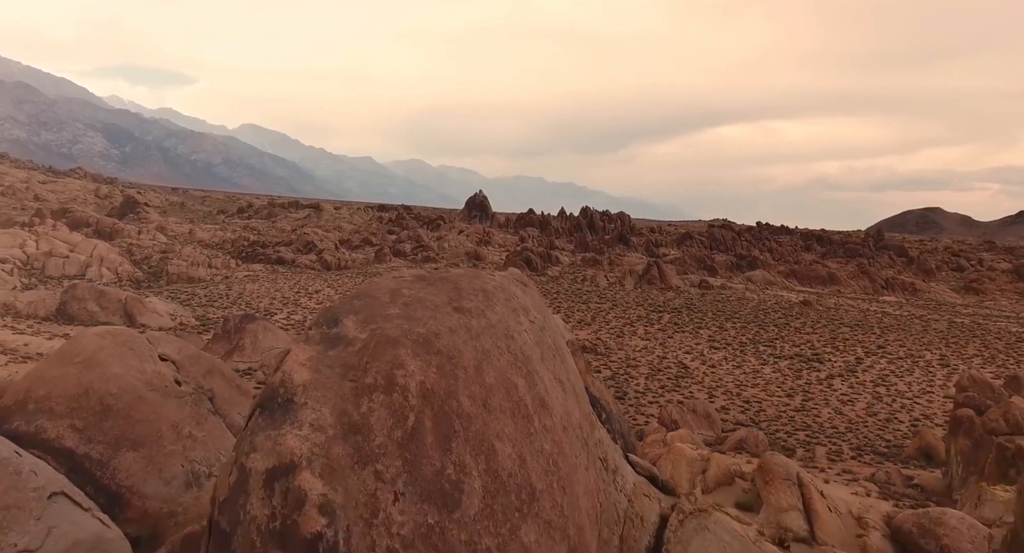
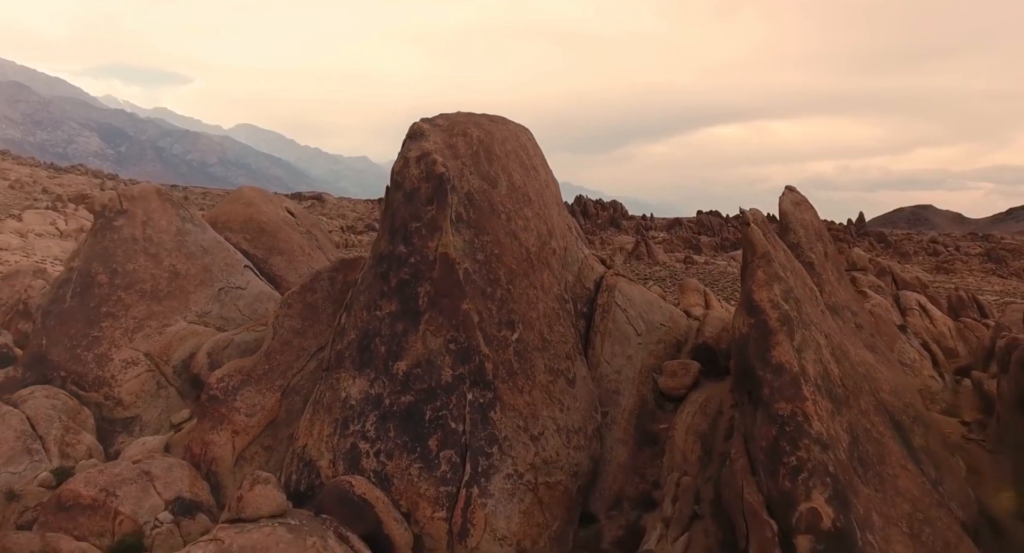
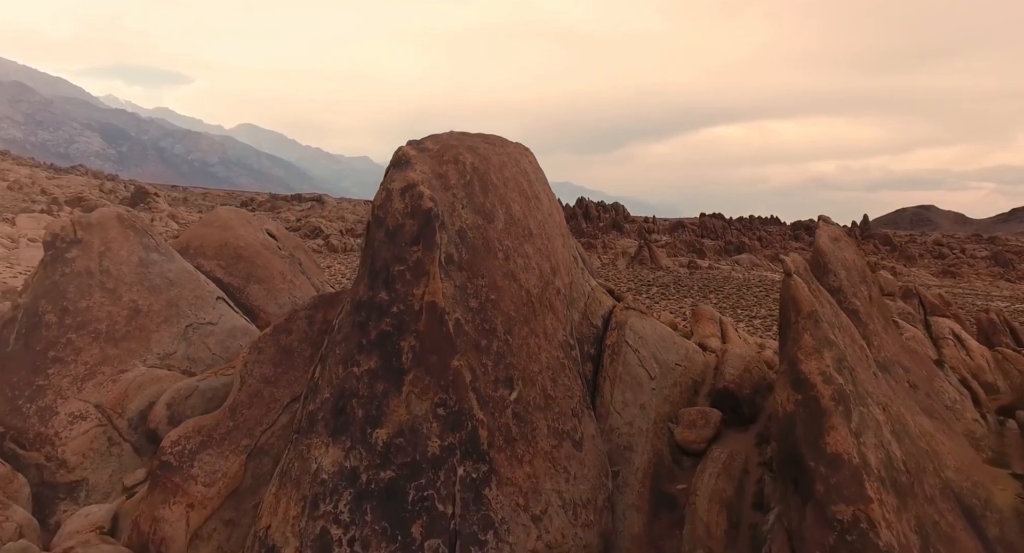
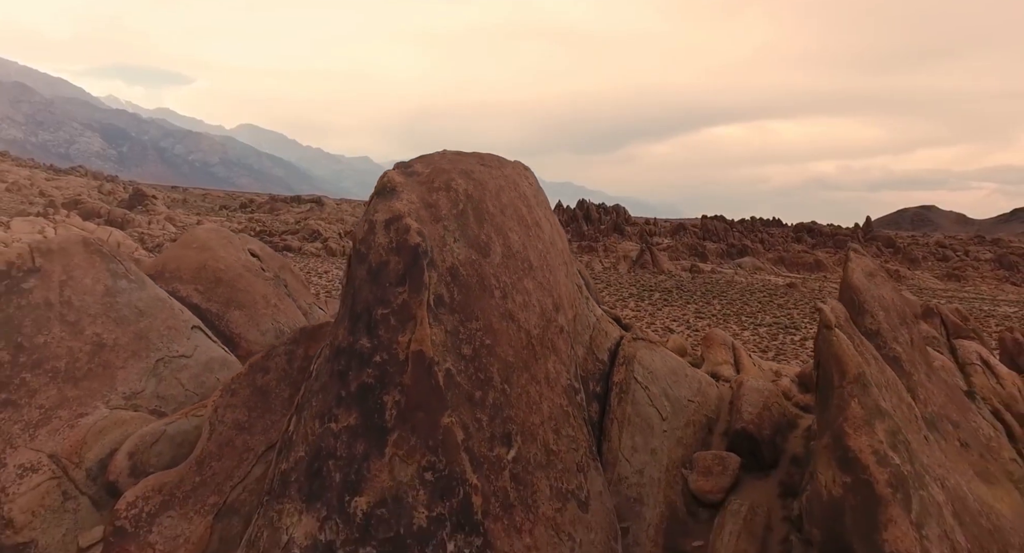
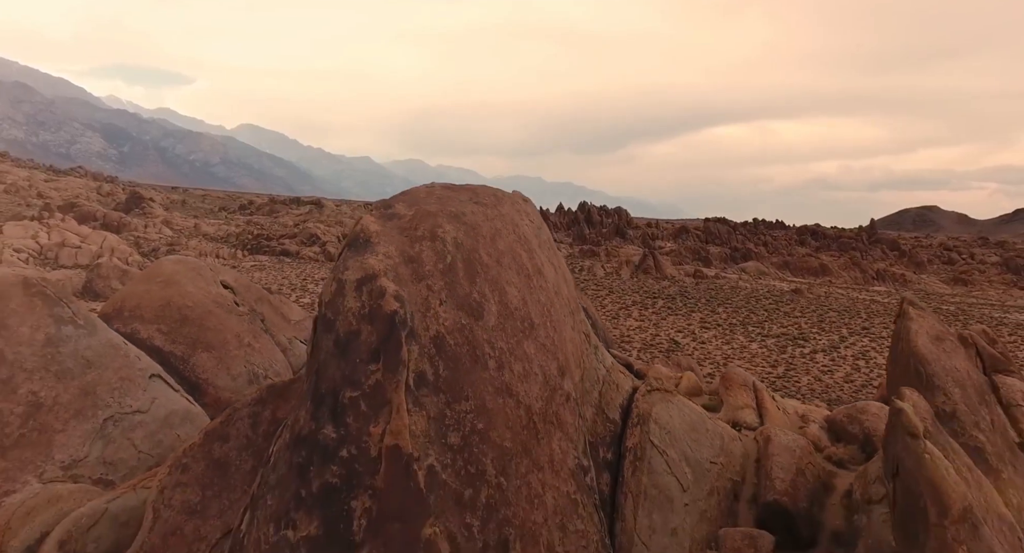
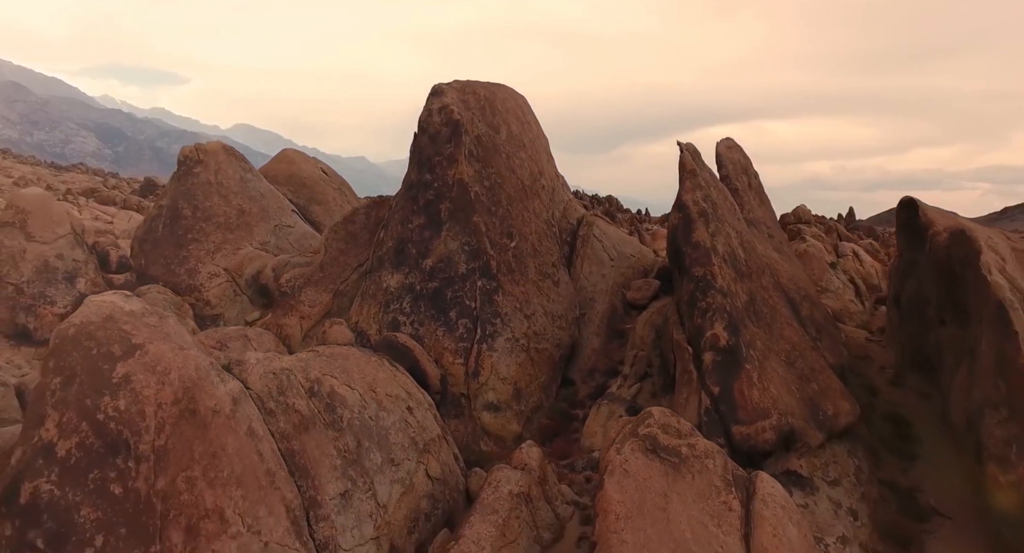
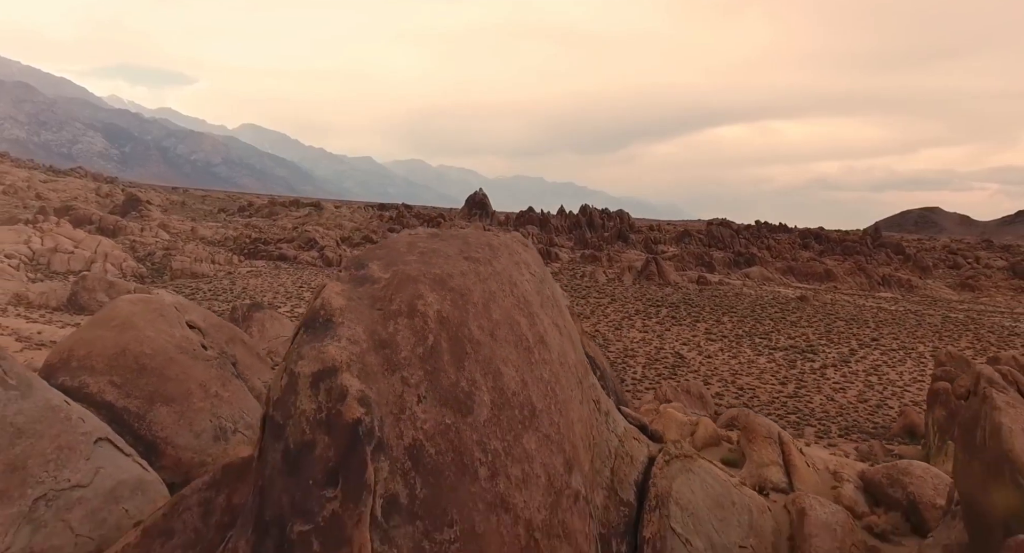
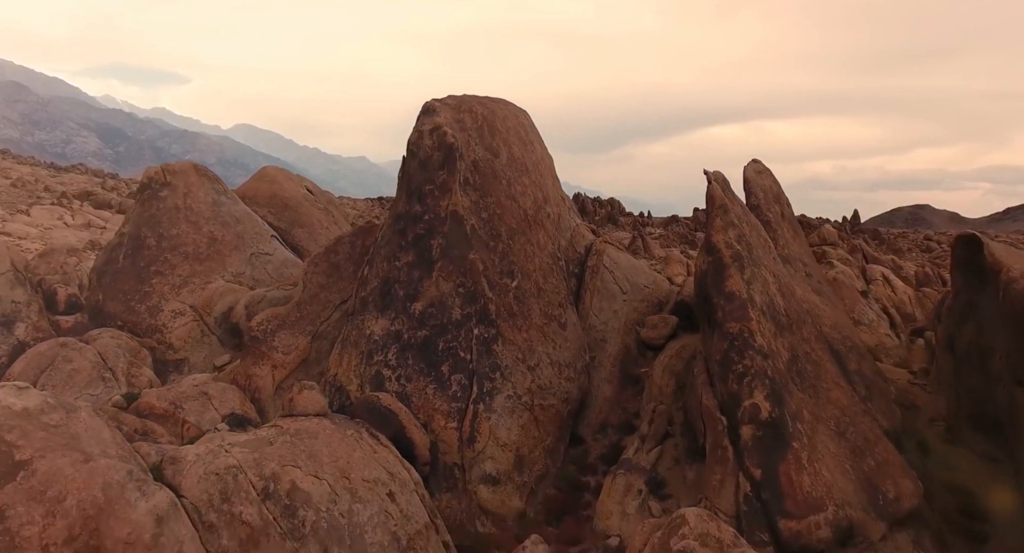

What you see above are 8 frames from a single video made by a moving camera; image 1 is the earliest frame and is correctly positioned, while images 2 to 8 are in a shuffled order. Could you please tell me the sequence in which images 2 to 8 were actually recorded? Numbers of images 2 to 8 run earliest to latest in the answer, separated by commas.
7, 5, 4, 3, 2, 8, 6
